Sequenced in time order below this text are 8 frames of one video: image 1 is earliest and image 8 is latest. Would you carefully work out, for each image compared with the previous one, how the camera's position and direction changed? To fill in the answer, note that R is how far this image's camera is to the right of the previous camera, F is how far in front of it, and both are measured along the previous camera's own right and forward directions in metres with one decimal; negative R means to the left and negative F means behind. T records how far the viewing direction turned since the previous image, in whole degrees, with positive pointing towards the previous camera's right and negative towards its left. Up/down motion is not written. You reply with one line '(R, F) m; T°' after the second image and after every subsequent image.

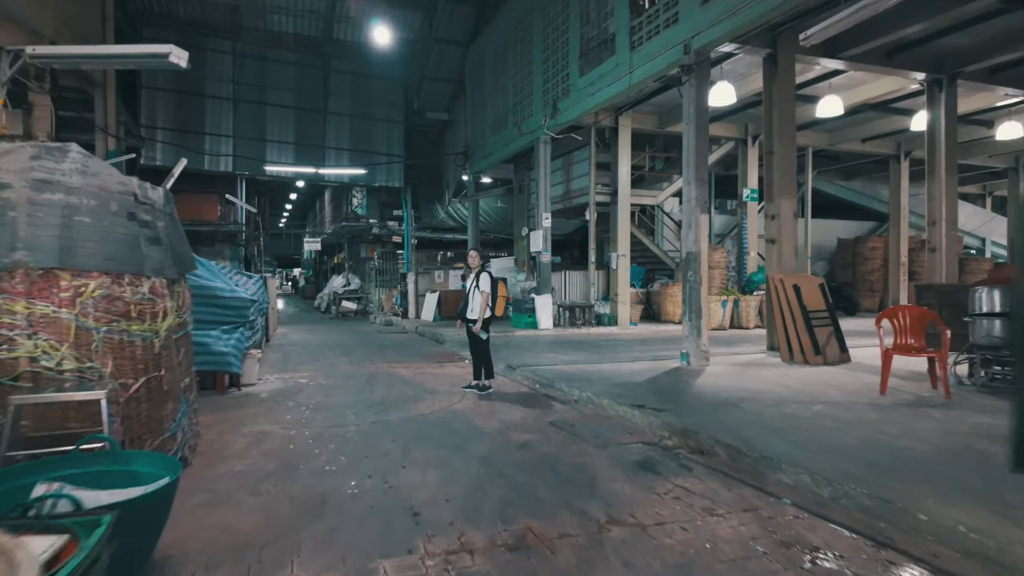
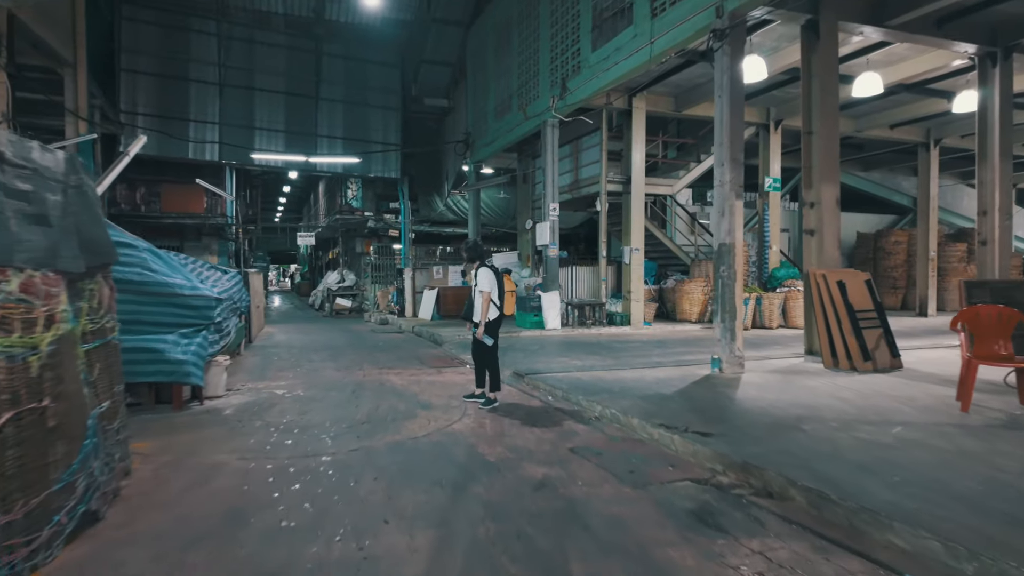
(-0.1, +0.9) m; 0°
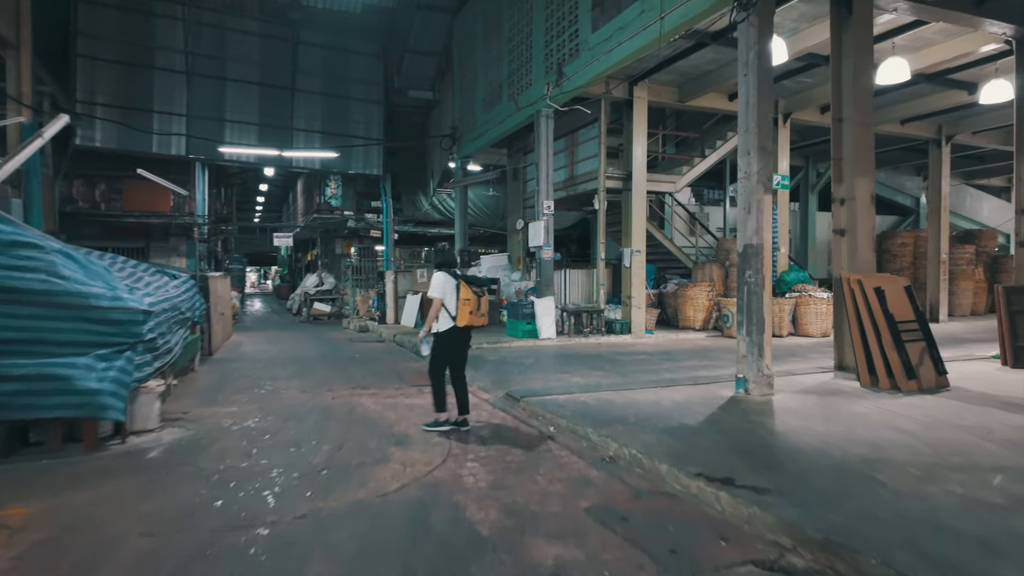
(-0.1, +0.9) m; +1°
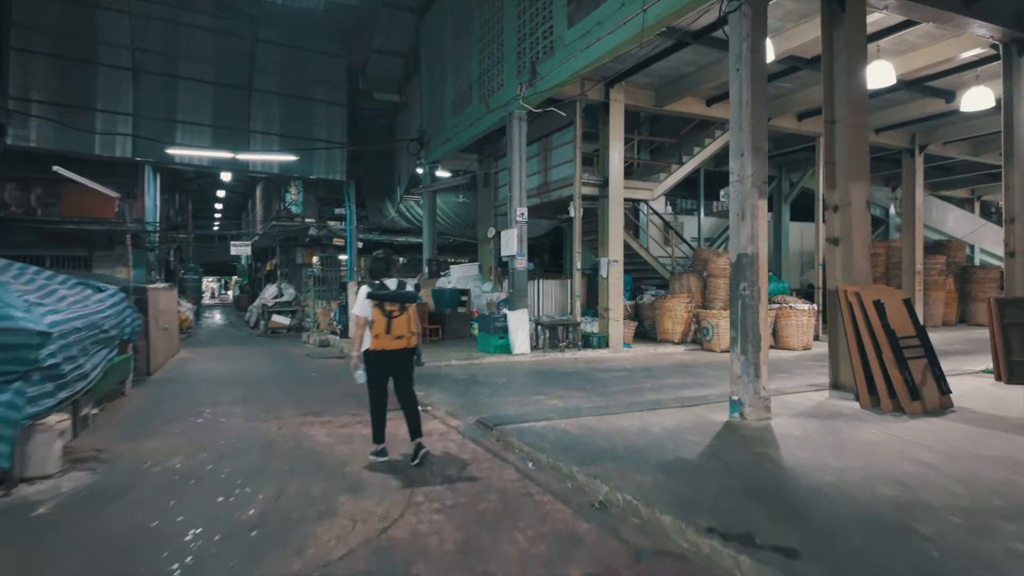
(0.0, +0.6) m; +3°
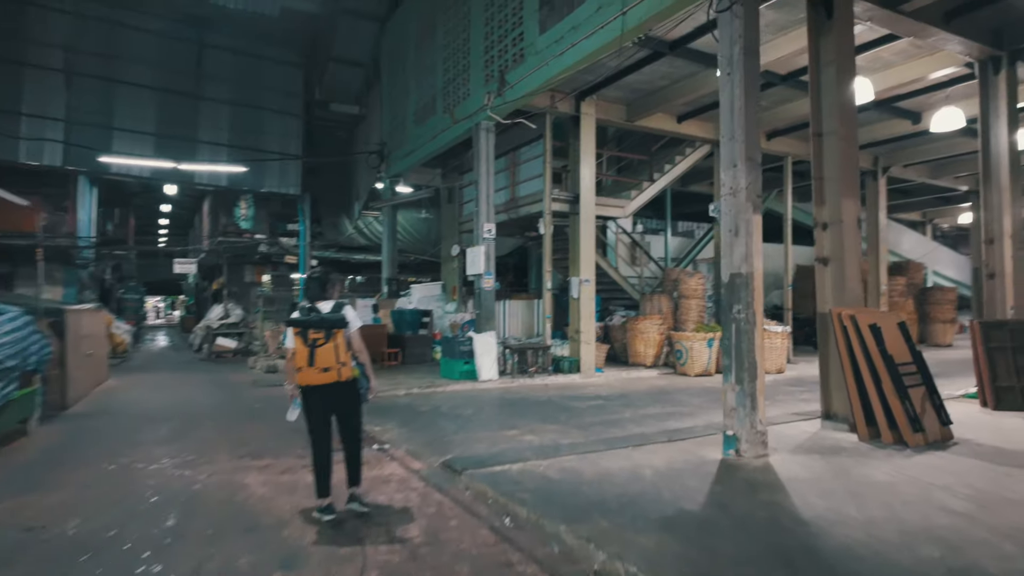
(-0.1, +0.6) m; +4°
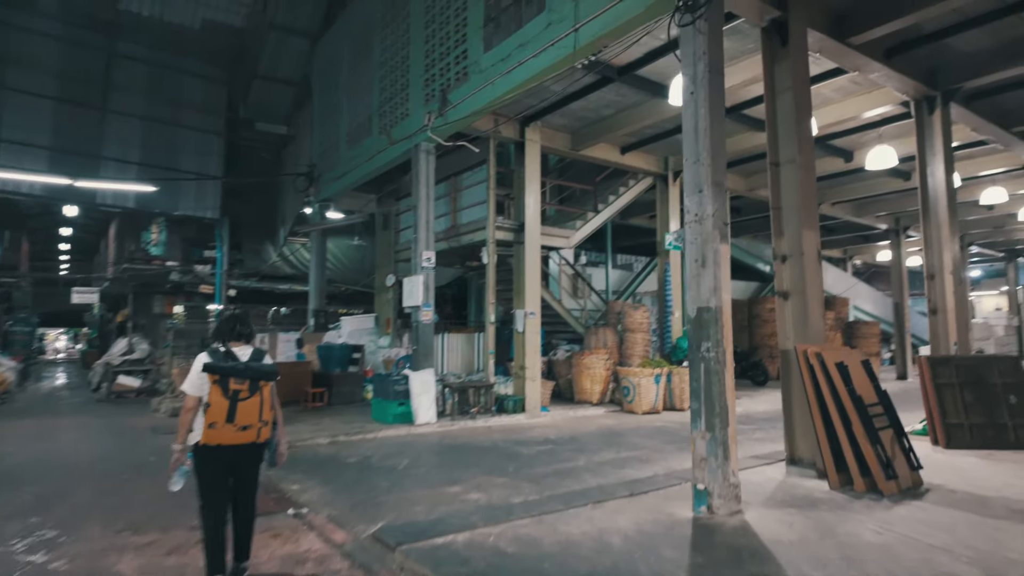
(-0.1, +0.6) m; +6°
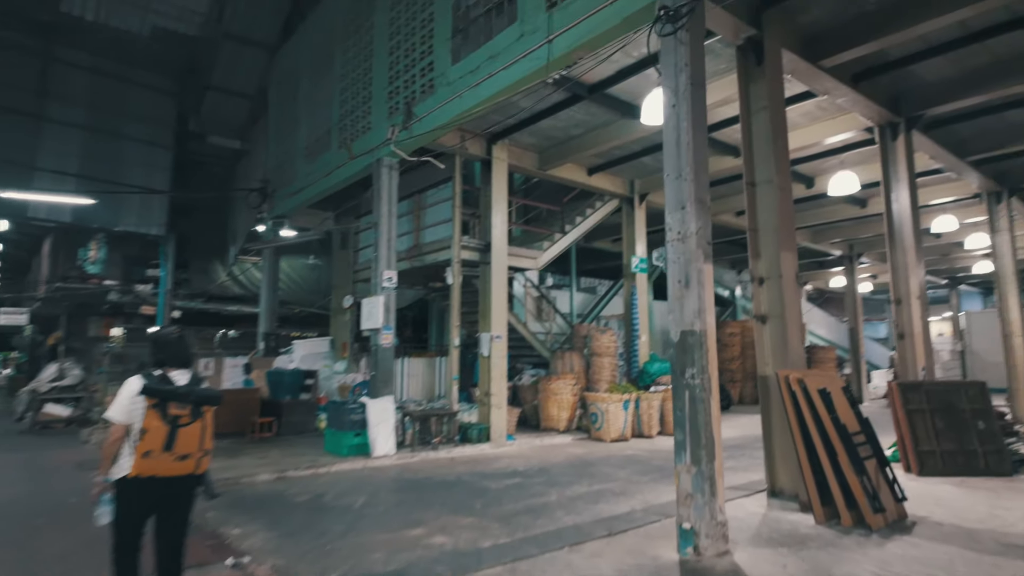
(-0.1, +0.3) m; +4°
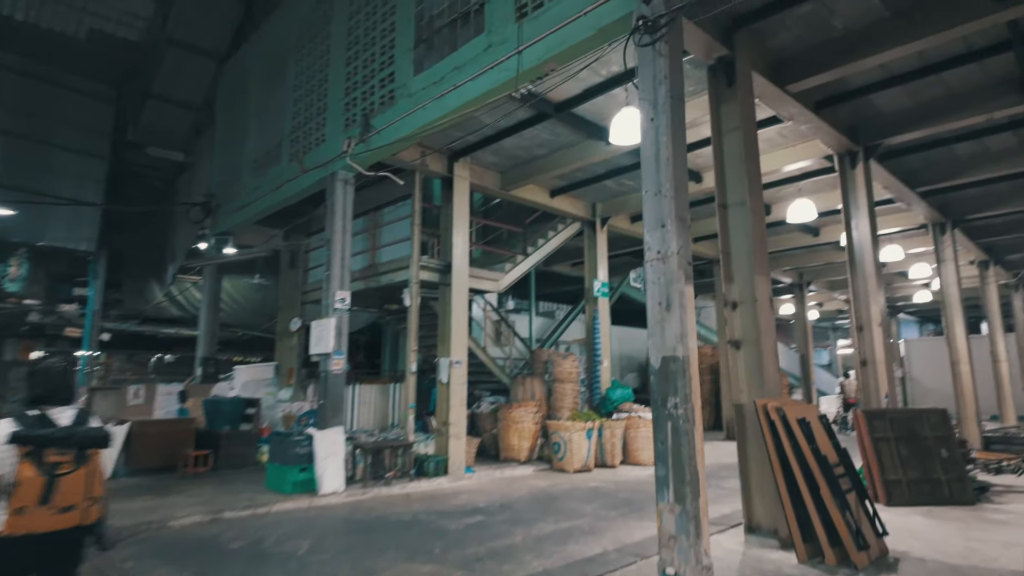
(-0.1, +0.3) m; +4°
